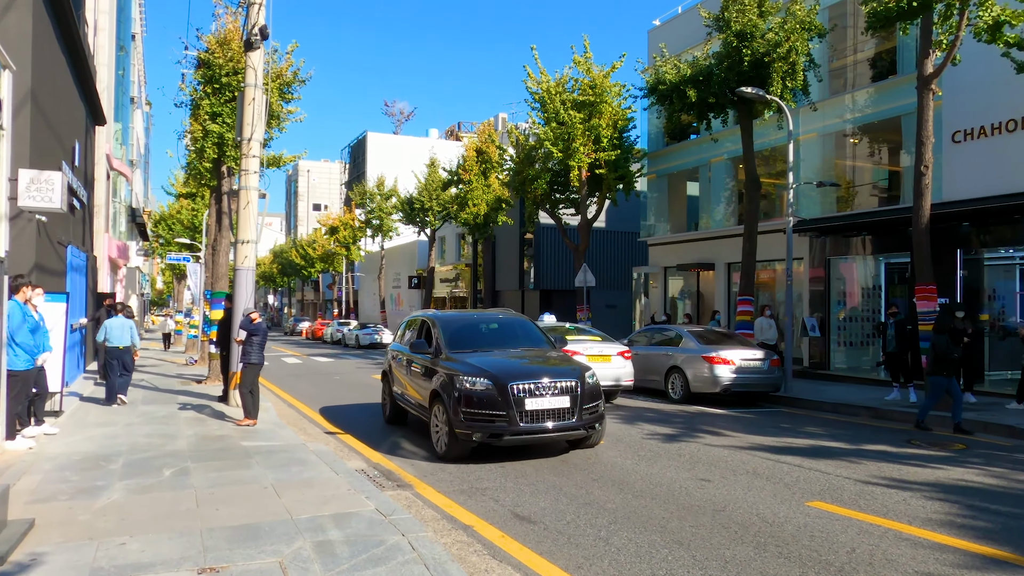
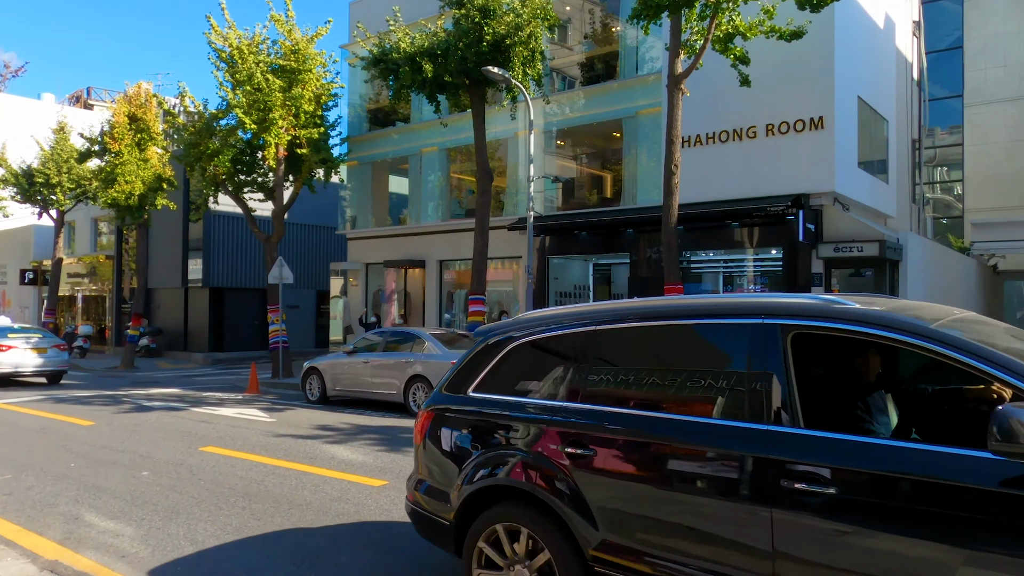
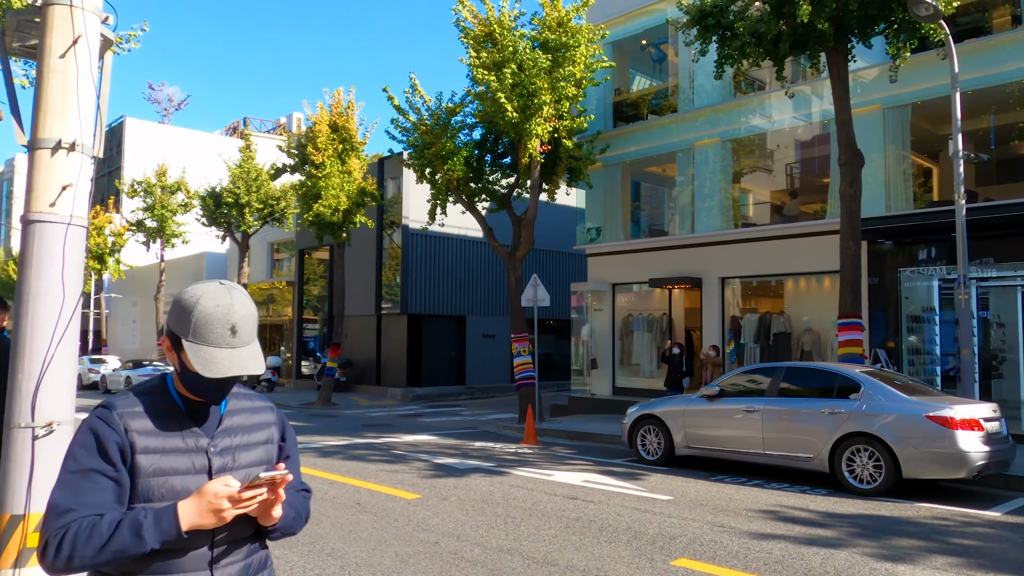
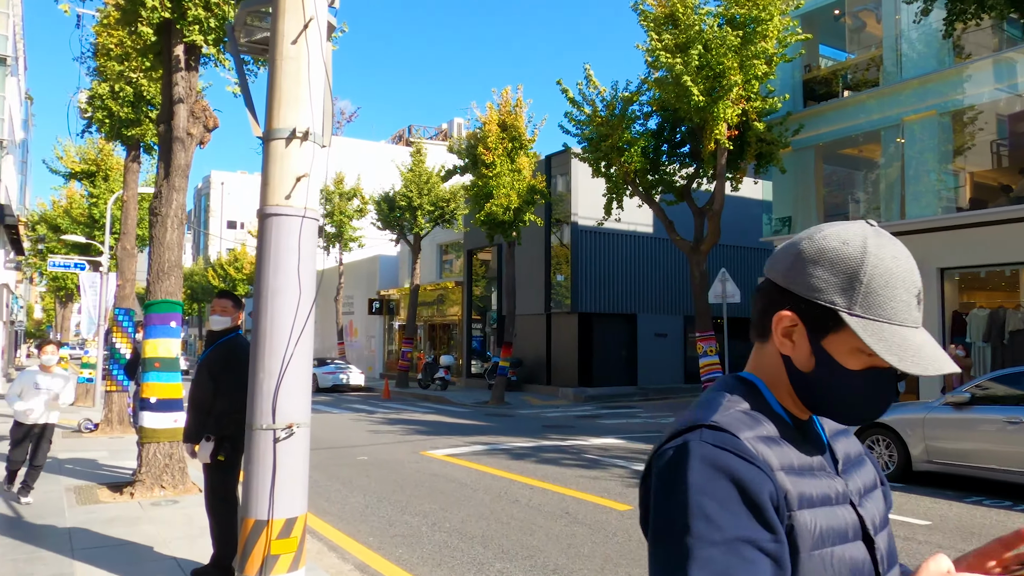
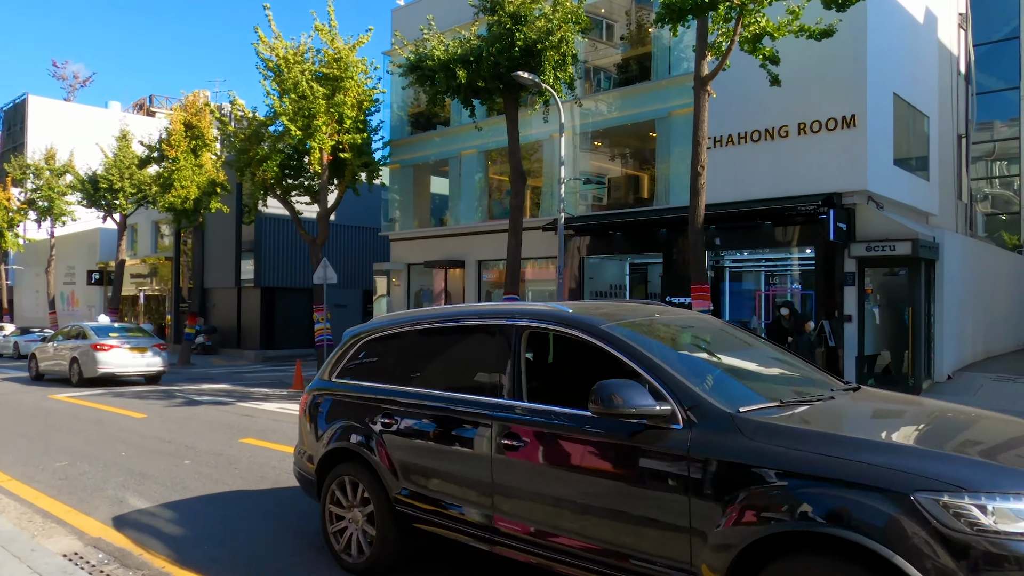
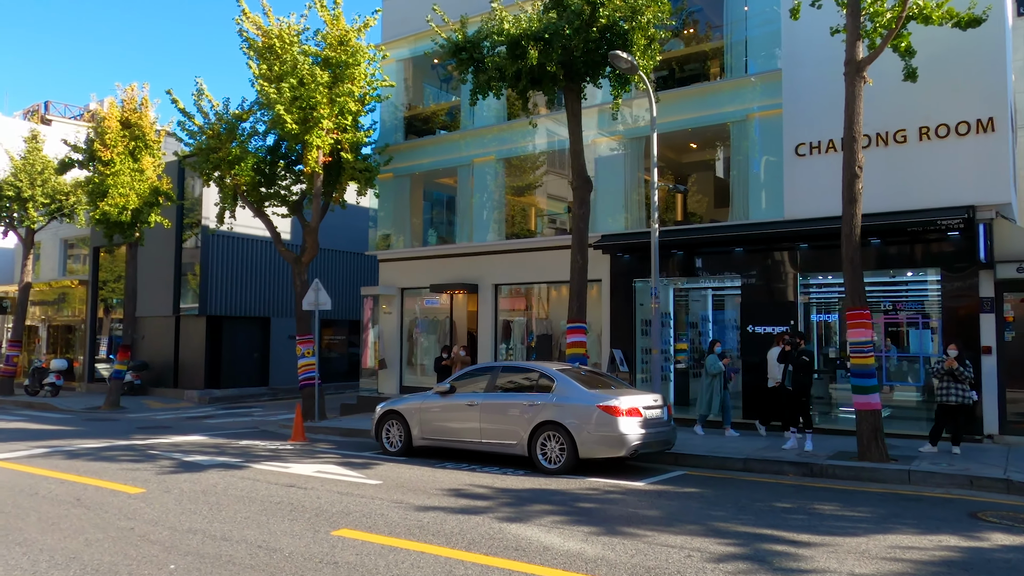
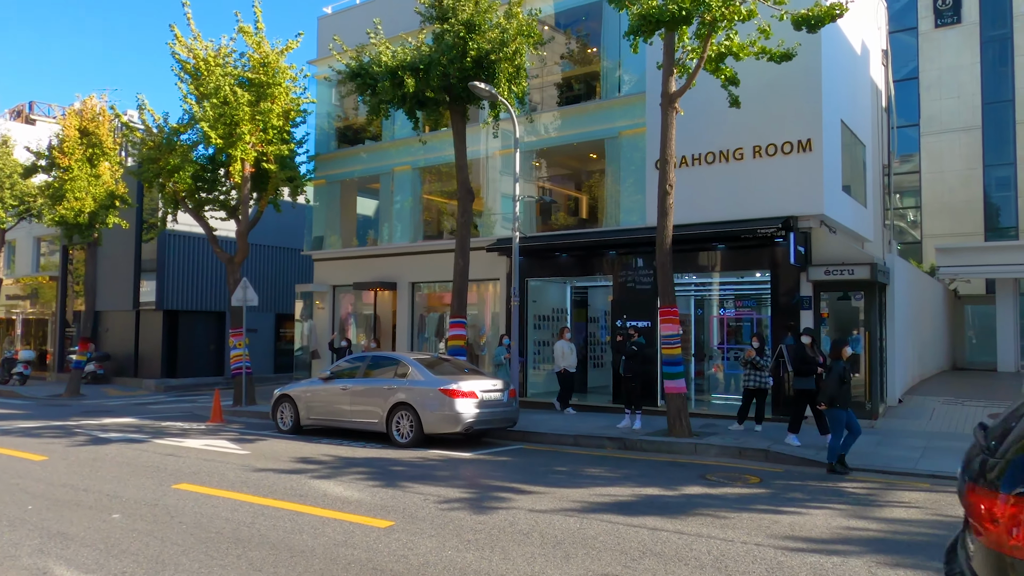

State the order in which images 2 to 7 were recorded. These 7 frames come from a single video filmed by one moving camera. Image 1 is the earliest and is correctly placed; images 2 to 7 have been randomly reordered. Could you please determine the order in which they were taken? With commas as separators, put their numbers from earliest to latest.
5, 2, 7, 6, 3, 4
